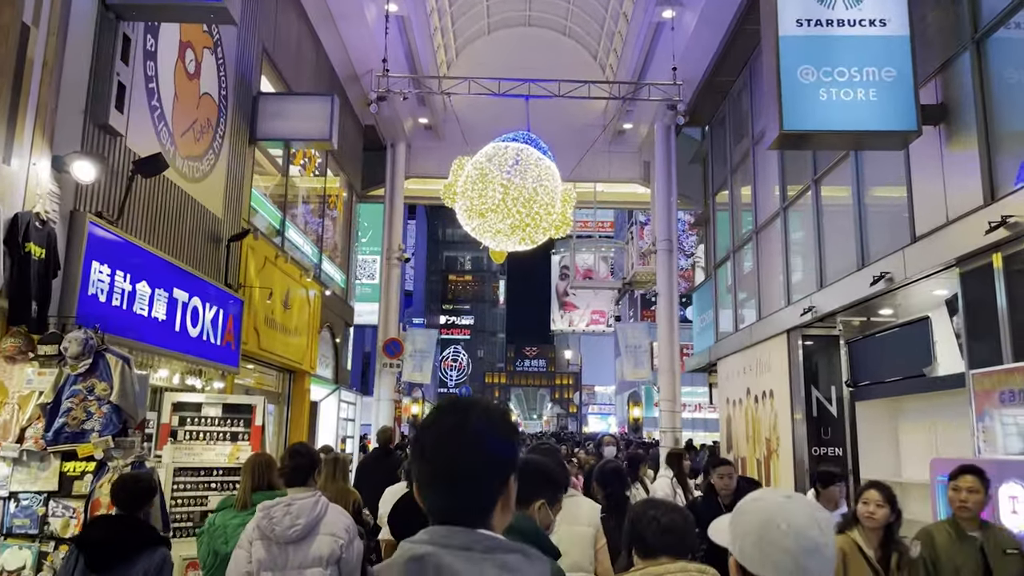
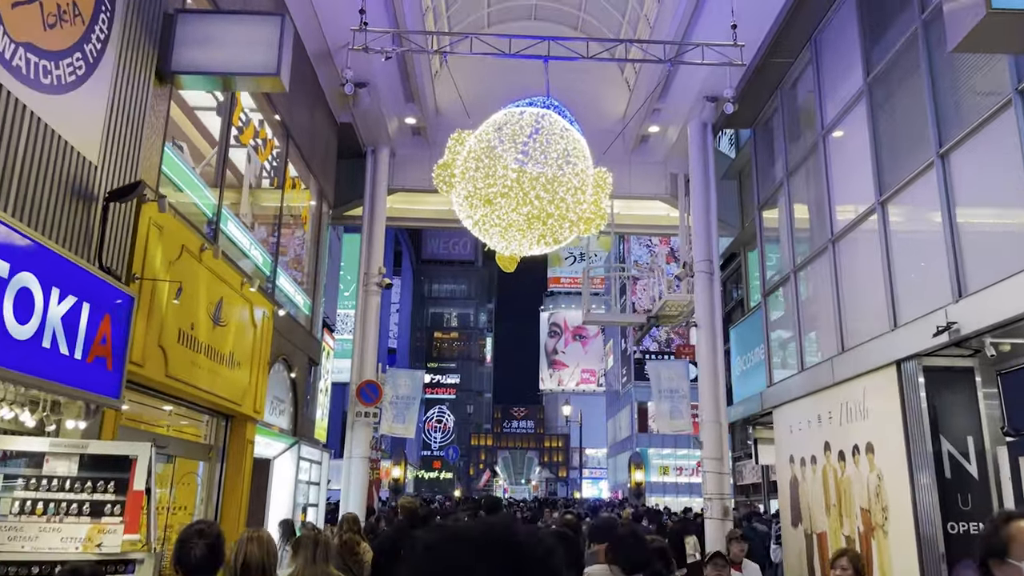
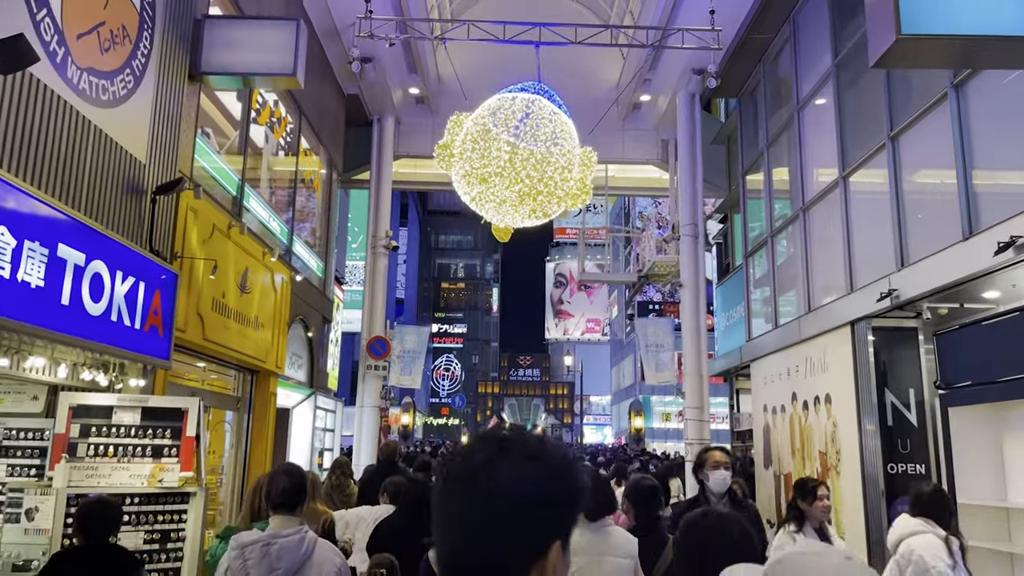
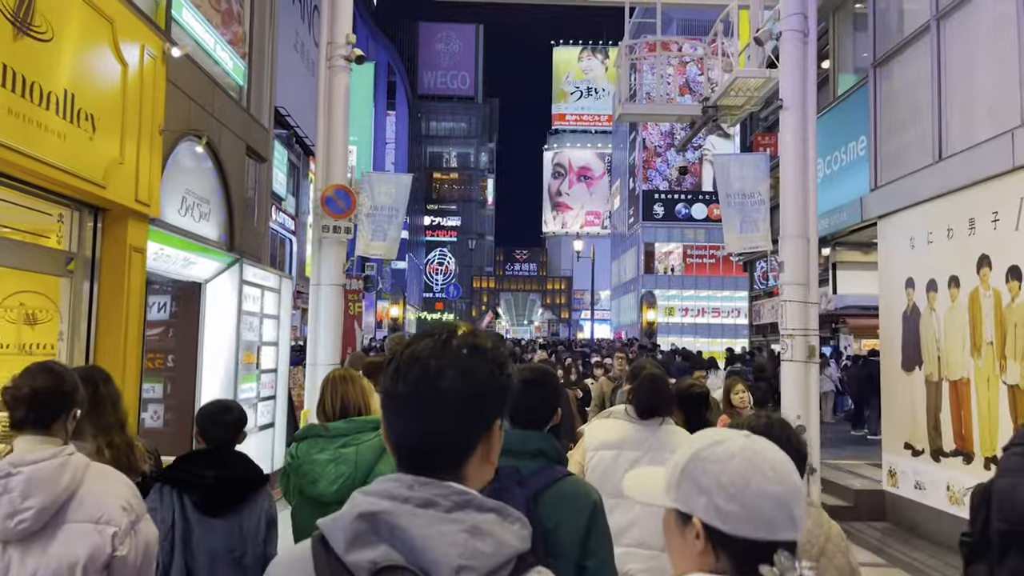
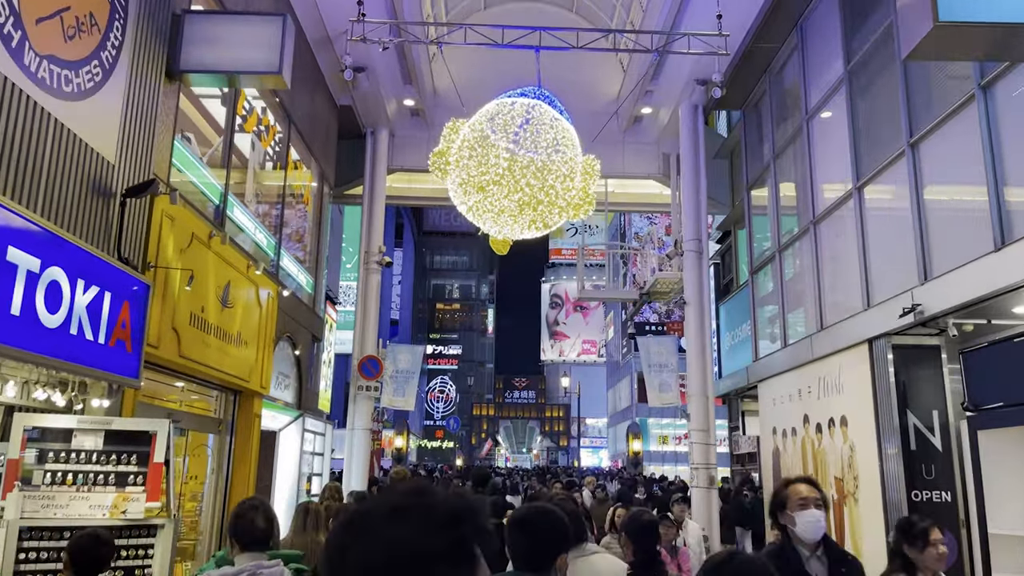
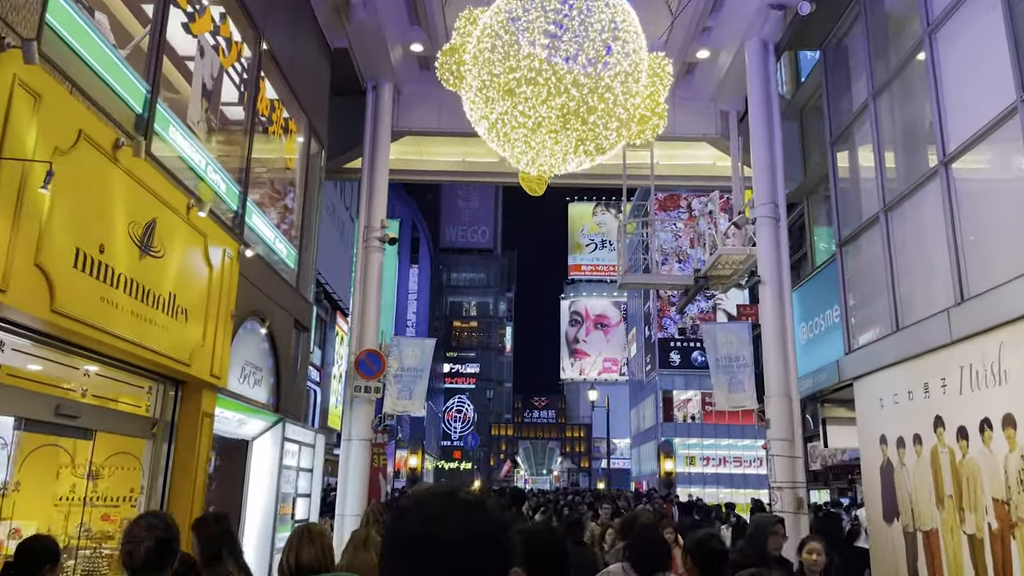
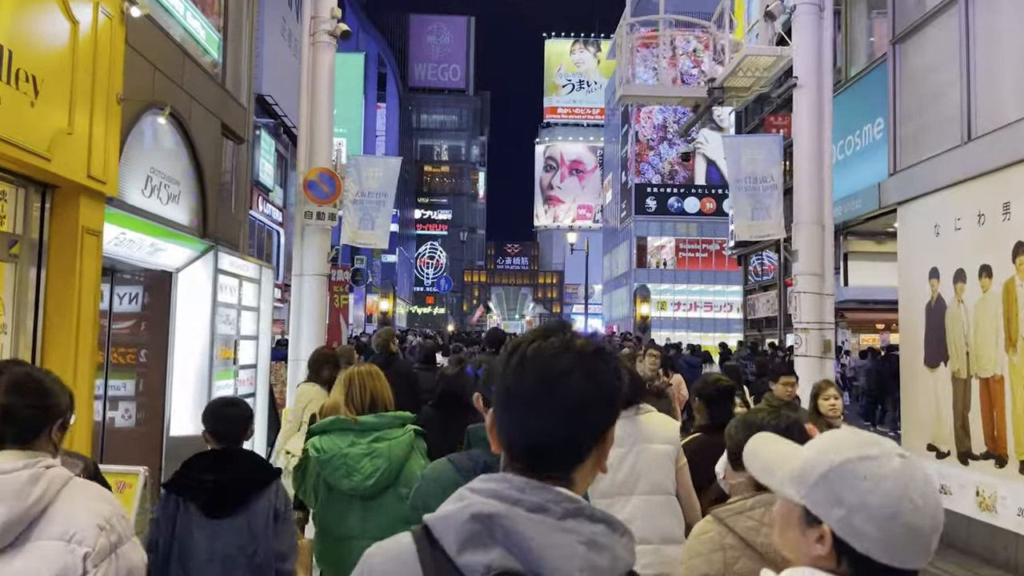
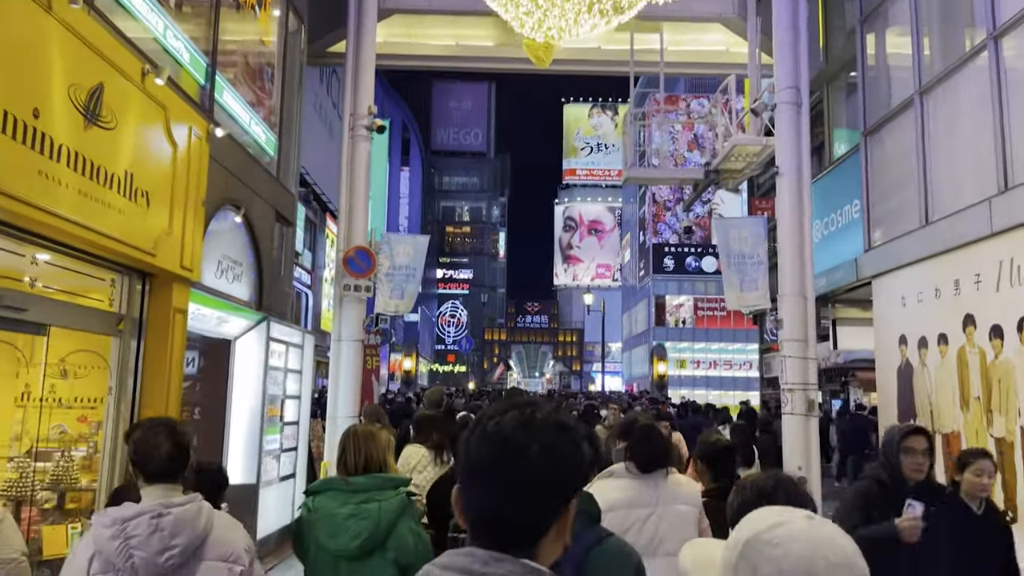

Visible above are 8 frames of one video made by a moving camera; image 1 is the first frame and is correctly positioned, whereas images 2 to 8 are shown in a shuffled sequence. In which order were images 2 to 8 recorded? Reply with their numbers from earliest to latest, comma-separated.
3, 5, 2, 6, 8, 4, 7
